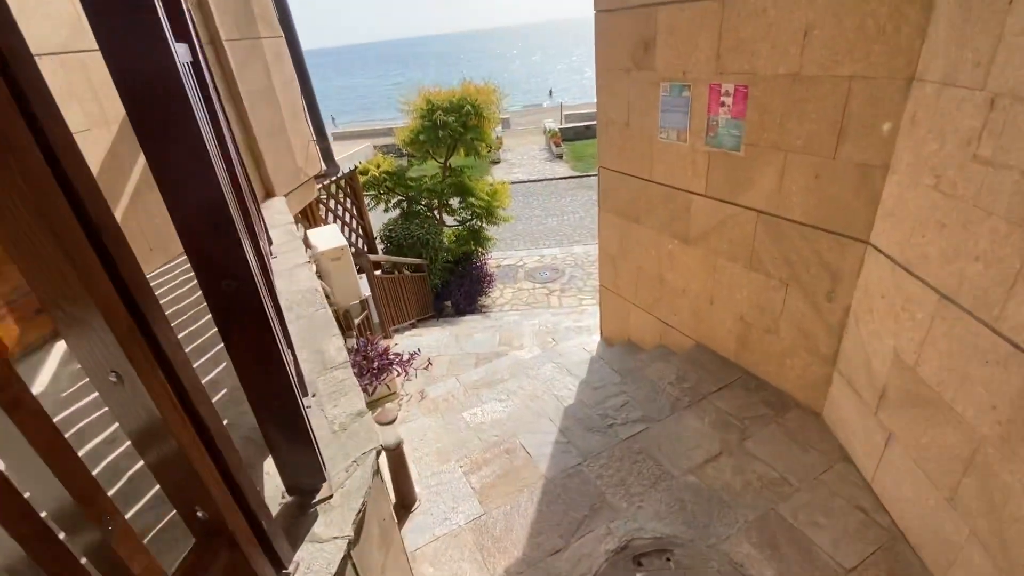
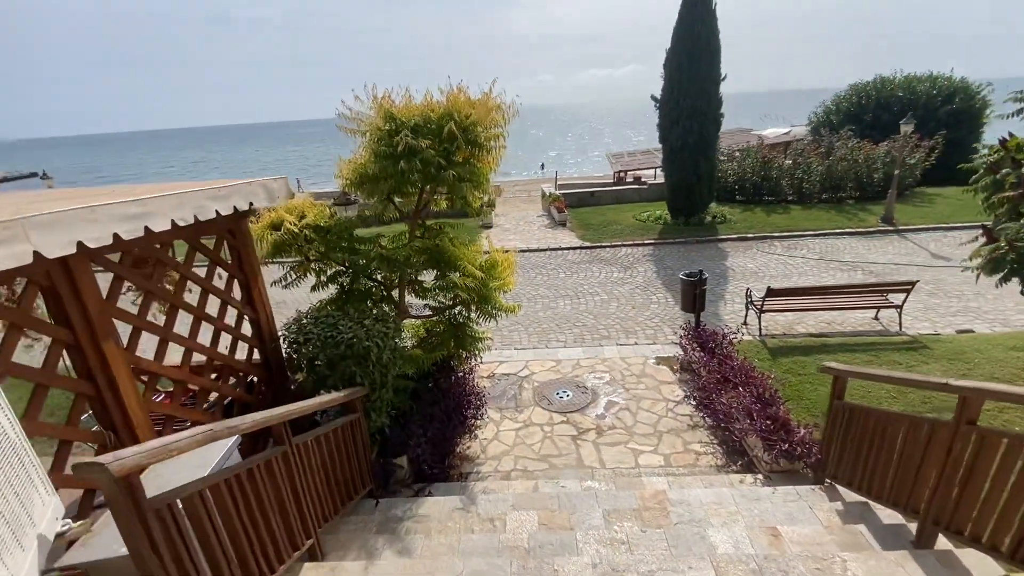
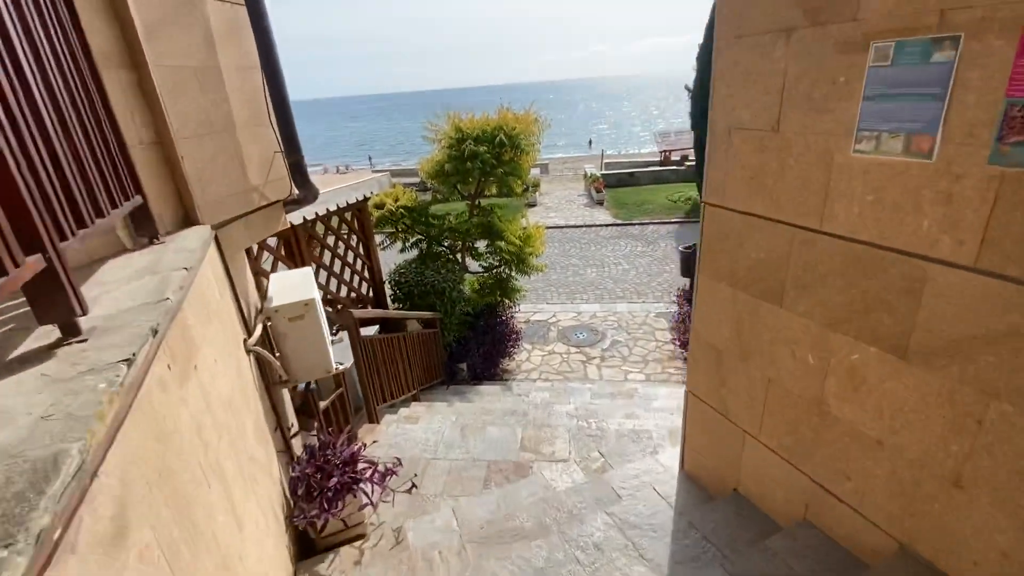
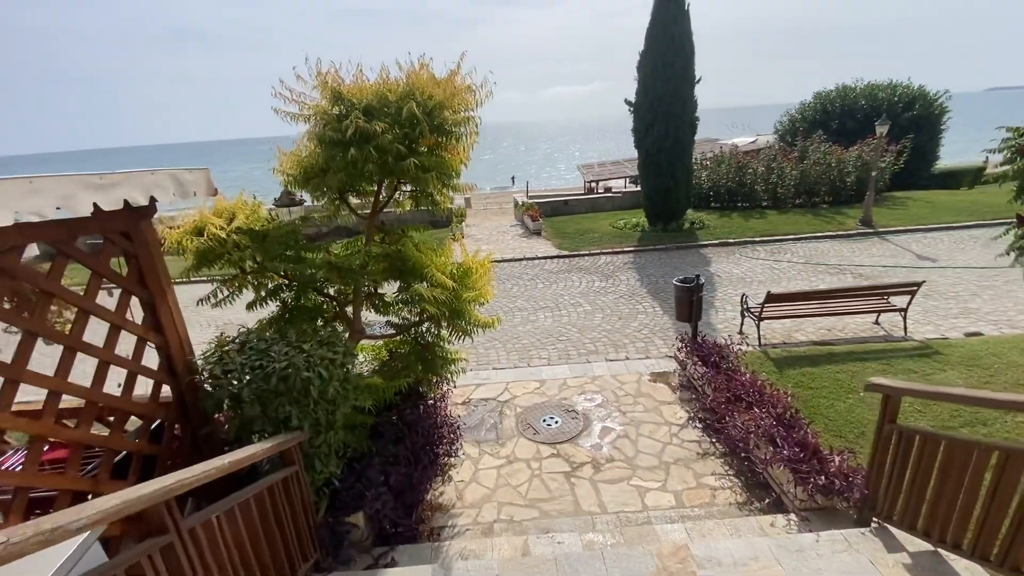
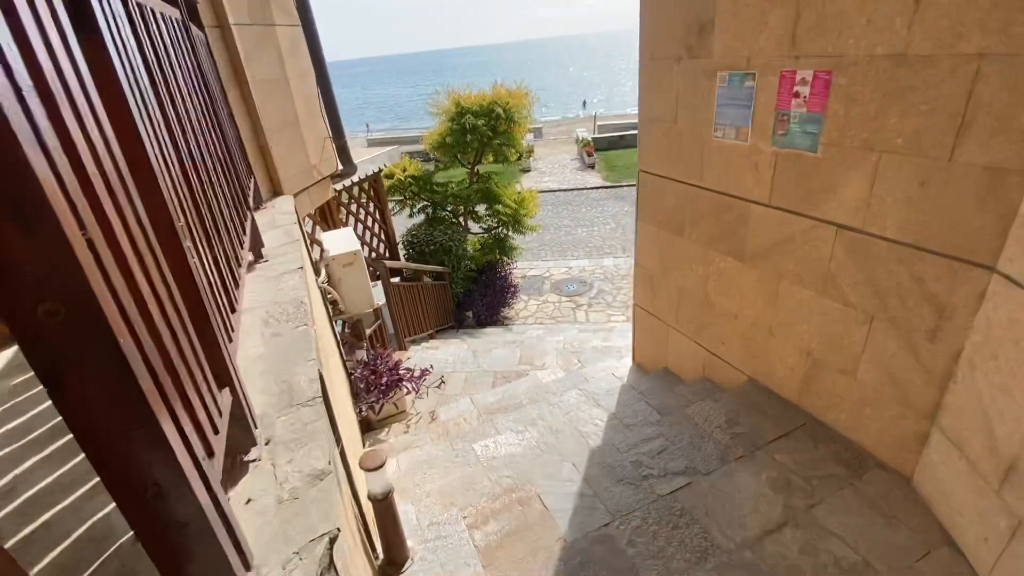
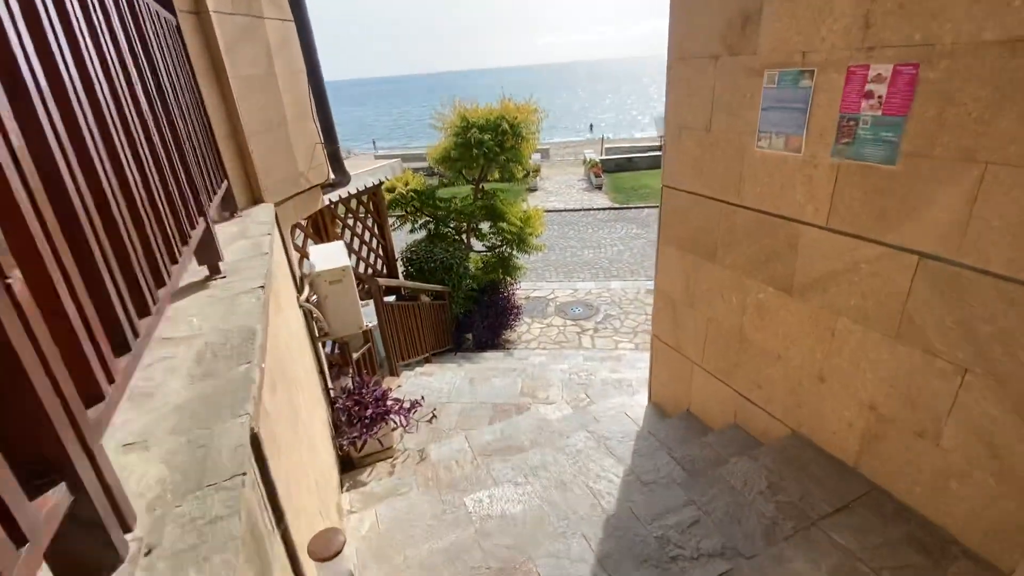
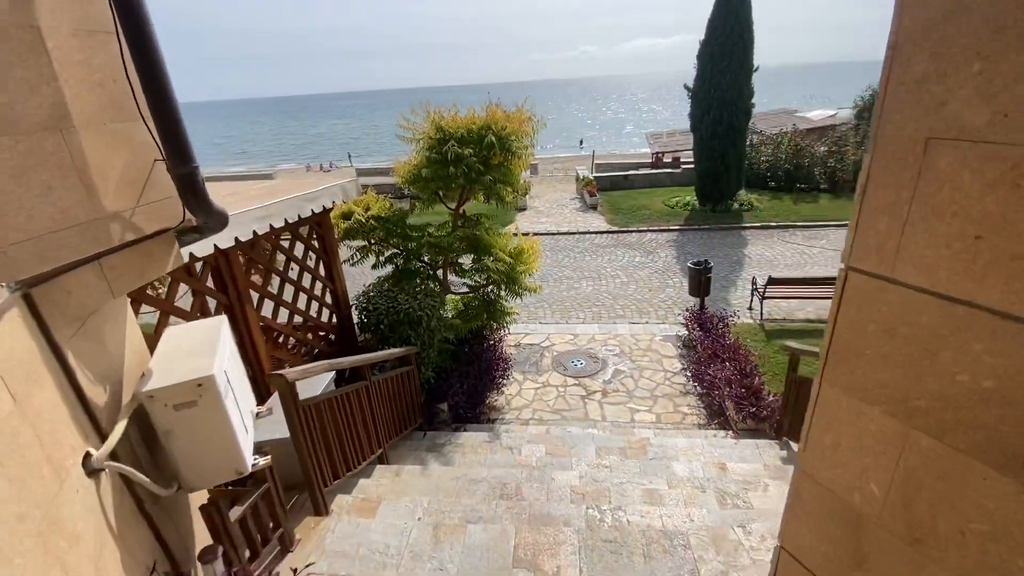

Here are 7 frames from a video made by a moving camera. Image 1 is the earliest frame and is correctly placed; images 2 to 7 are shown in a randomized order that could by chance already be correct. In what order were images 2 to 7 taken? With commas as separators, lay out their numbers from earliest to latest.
5, 6, 3, 7, 2, 4
